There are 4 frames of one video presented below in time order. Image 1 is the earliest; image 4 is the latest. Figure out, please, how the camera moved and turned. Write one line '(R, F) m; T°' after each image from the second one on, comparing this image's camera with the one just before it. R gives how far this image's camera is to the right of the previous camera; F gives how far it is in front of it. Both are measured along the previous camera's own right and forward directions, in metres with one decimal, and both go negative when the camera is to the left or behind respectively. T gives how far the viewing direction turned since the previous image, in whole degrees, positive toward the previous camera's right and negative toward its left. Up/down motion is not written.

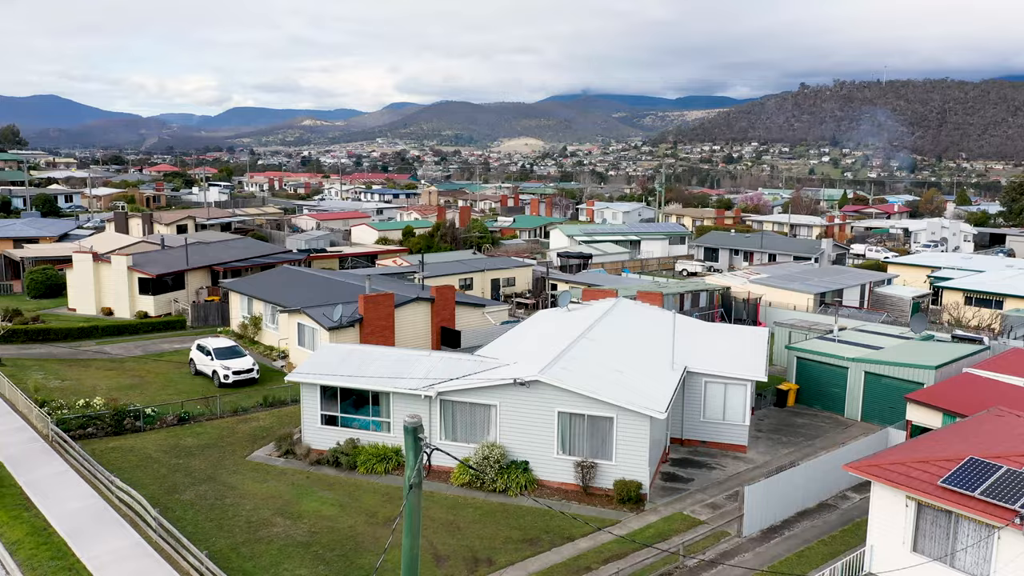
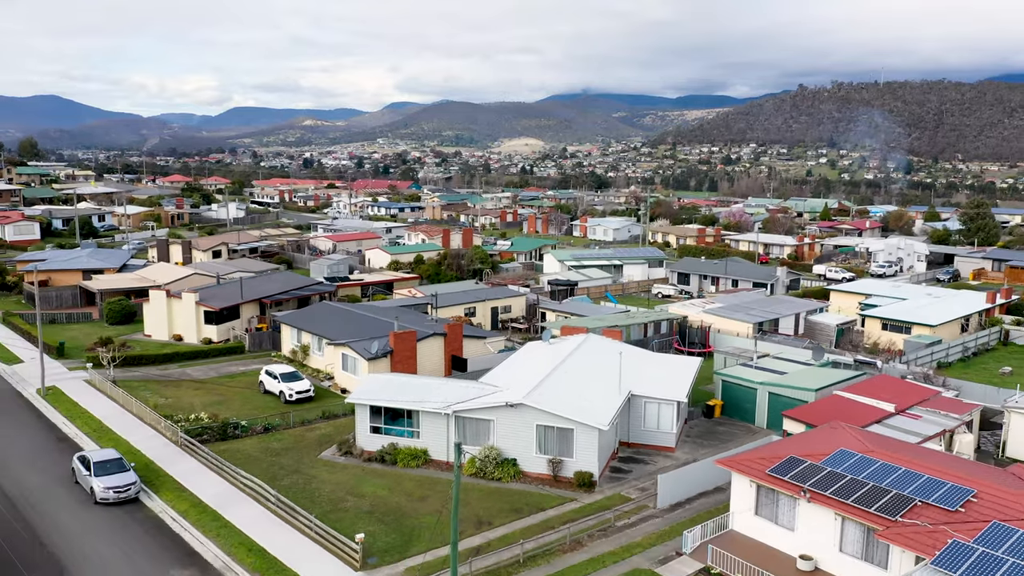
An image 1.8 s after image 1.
(+0.1, -1.5) m; 0°
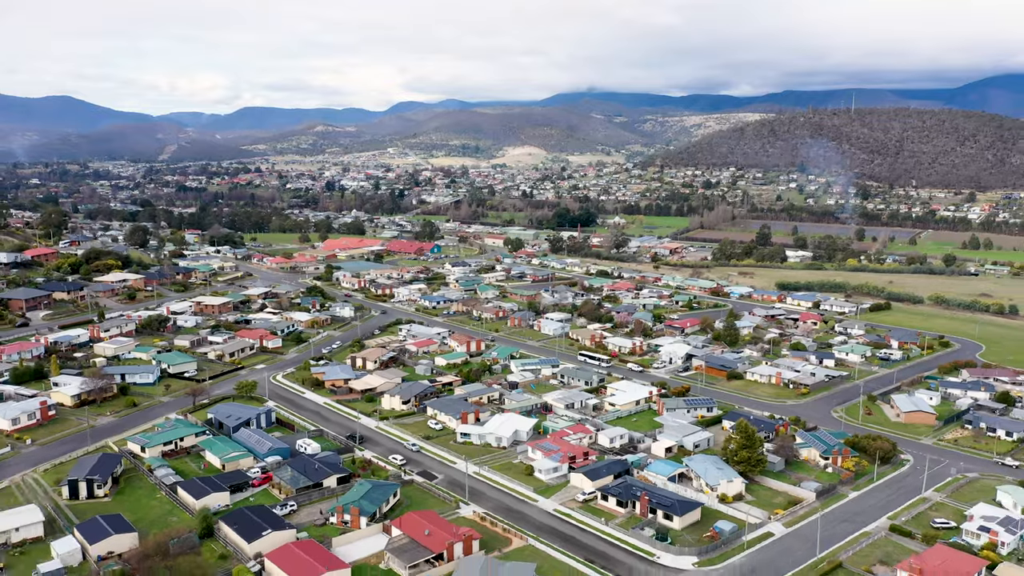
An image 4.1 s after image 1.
(+0.9, -19.3) m; 0°
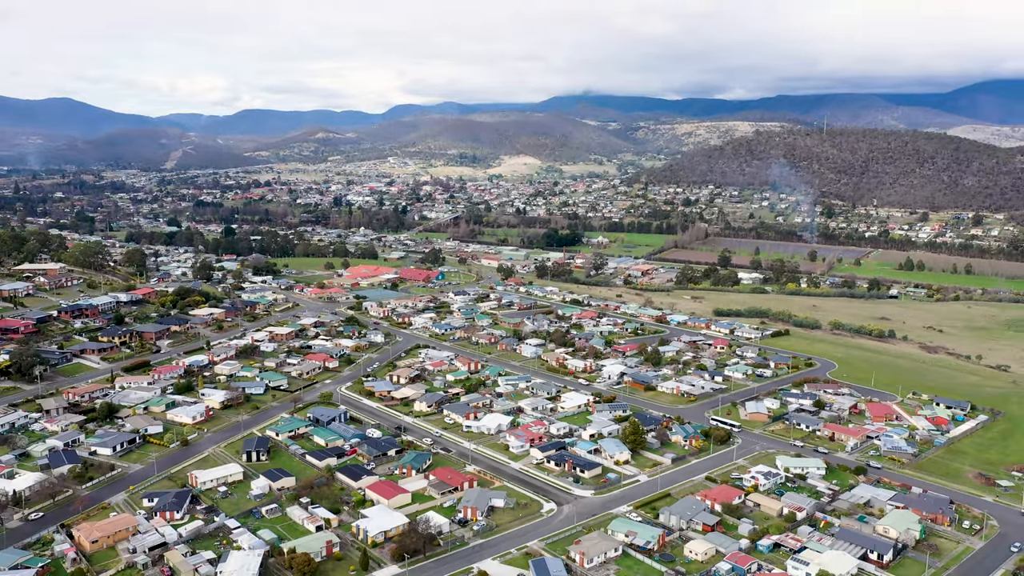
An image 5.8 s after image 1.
(+0.6, -15.3) m; 0°
